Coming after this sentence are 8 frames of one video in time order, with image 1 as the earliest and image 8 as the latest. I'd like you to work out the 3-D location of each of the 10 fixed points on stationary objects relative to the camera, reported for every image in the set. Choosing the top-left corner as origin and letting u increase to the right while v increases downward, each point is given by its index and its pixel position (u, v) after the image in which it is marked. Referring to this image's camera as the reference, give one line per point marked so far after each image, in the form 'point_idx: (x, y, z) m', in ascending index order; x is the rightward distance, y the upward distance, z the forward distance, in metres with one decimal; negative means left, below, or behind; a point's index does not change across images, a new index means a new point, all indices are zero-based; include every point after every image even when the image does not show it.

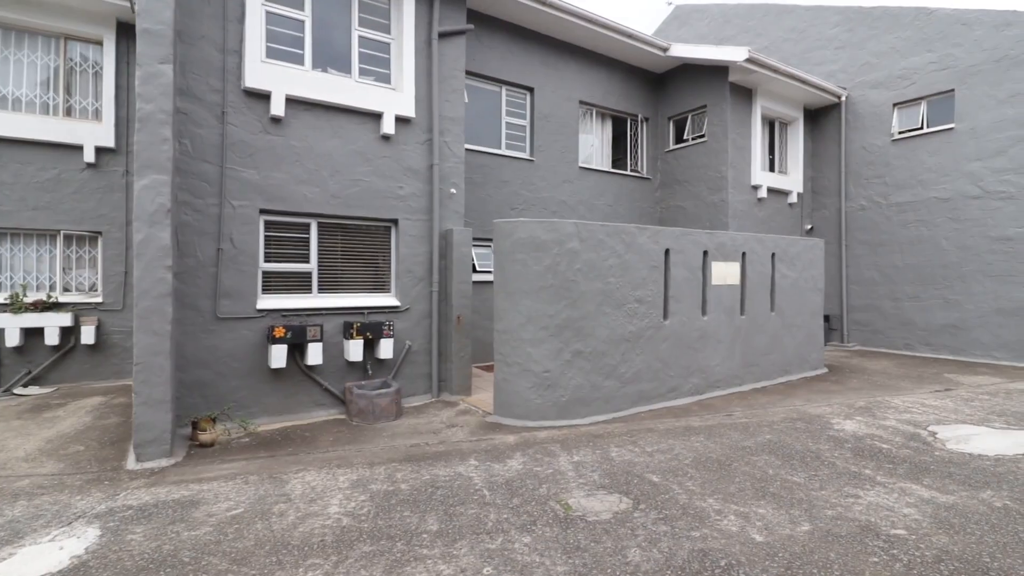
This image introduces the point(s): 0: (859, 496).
0: (+2.7, -1.6, +4.0) m
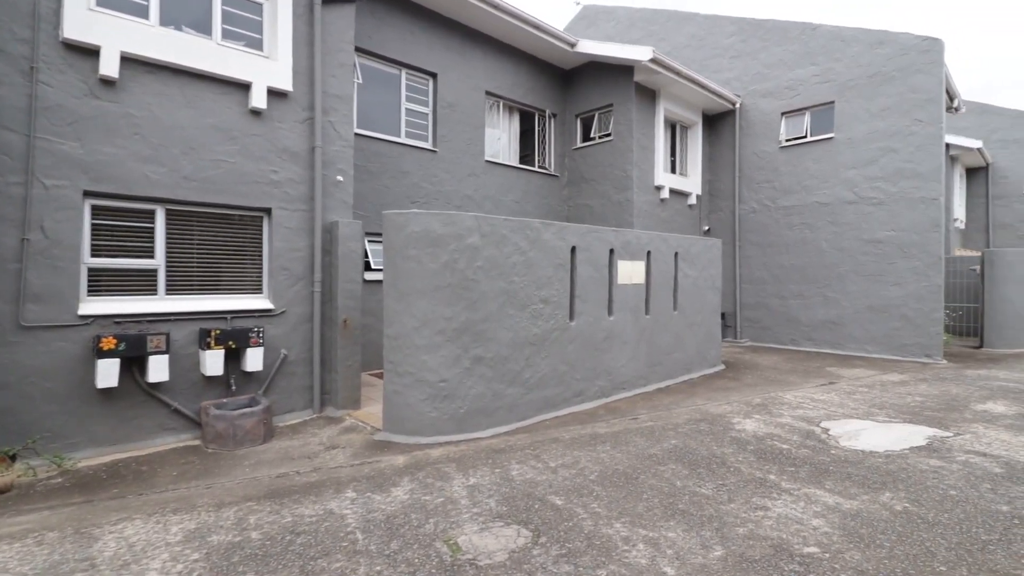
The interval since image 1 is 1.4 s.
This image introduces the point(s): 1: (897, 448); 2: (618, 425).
0: (+1.9, -1.6, +3.7) m
1: (+3.8, -1.6, +5.1) m
2: (+1.3, -1.7, +6.2) m
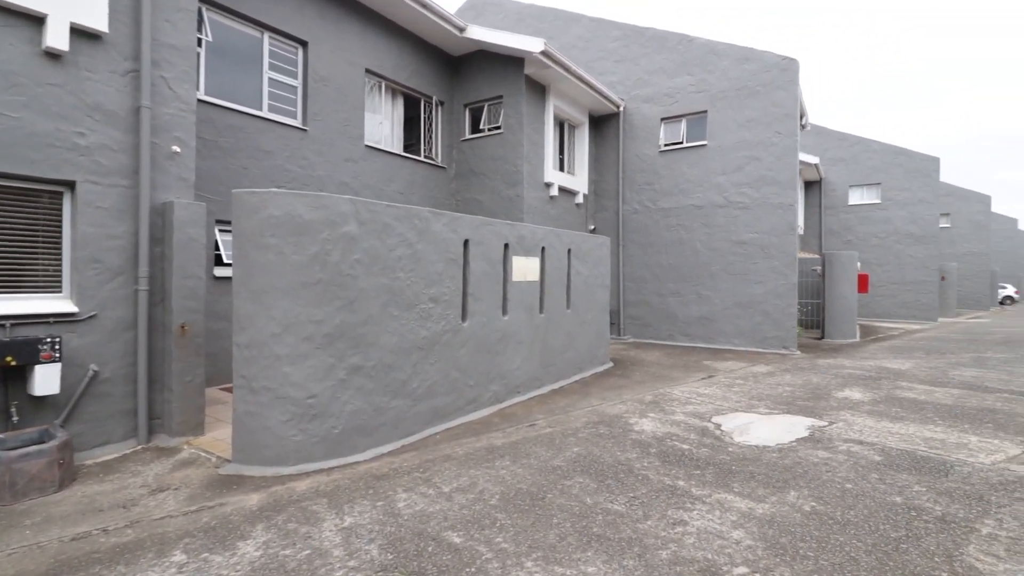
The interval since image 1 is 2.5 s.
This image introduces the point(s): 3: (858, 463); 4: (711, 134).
0: (+1.2, -1.6, +3.4) m
1: (+2.8, -1.5, +5.1) m
2: (0.0, -1.6, +5.7) m
3: (+3.0, -1.5, +4.5) m
4: (+4.5, +3.5, +11.6) m
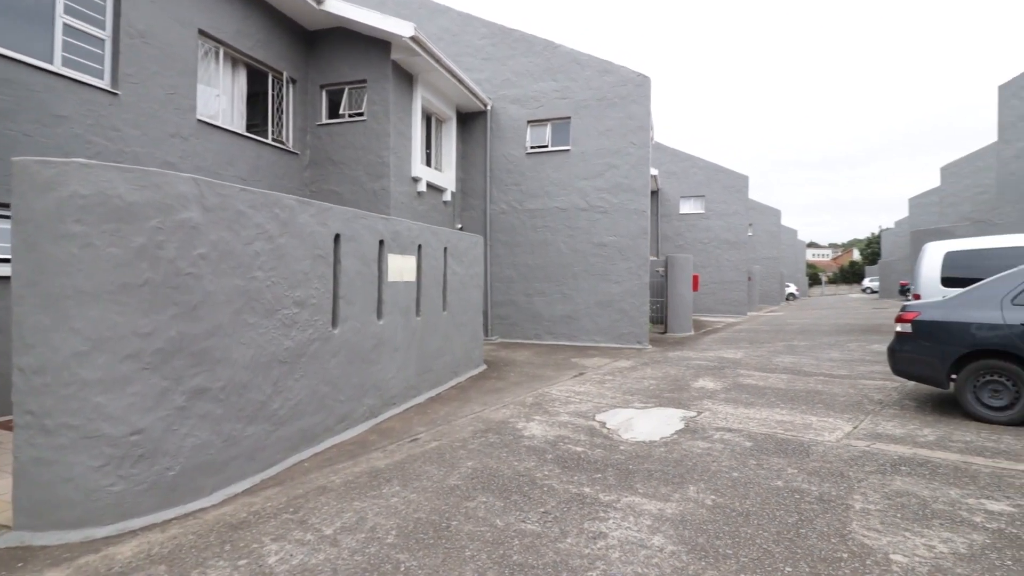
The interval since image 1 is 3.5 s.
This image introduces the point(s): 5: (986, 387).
0: (+0.6, -1.6, +3.2) m
1: (+1.6, -1.5, +5.3) m
2: (-1.1, -1.6, +5.1) m
3: (+2.1, -1.5, +4.8) m
4: (+1.5, +3.5, +12.1) m
5: (+4.7, -1.0, +5.0) m
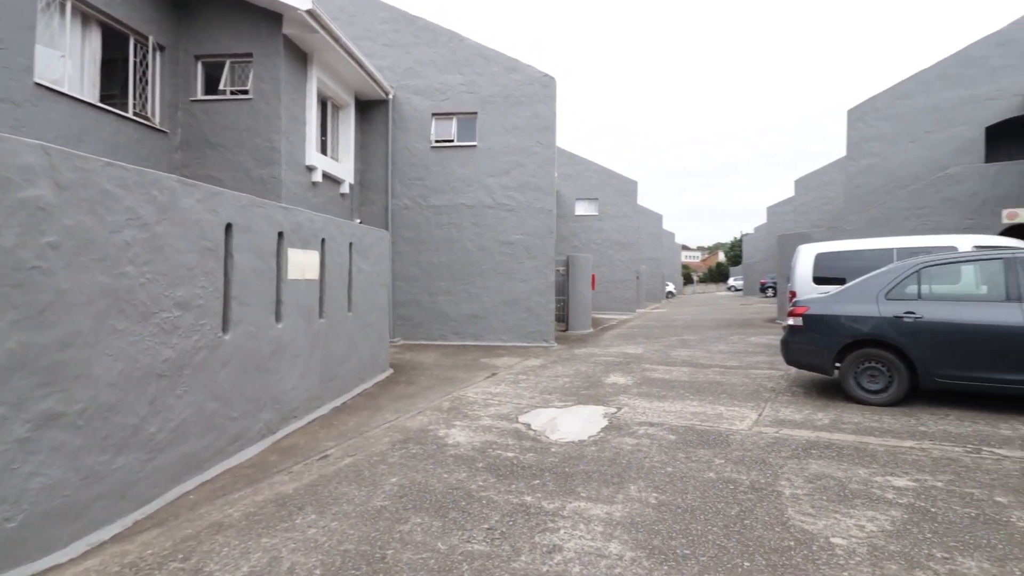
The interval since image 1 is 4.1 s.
0: (+0.3, -1.5, +3.0) m
1: (+0.9, -1.5, +5.3) m
2: (-1.8, -1.6, +4.5) m
3: (+1.4, -1.5, +4.8) m
4: (-0.8, +3.5, +11.9) m
5: (+3.9, -0.9, +5.6) m
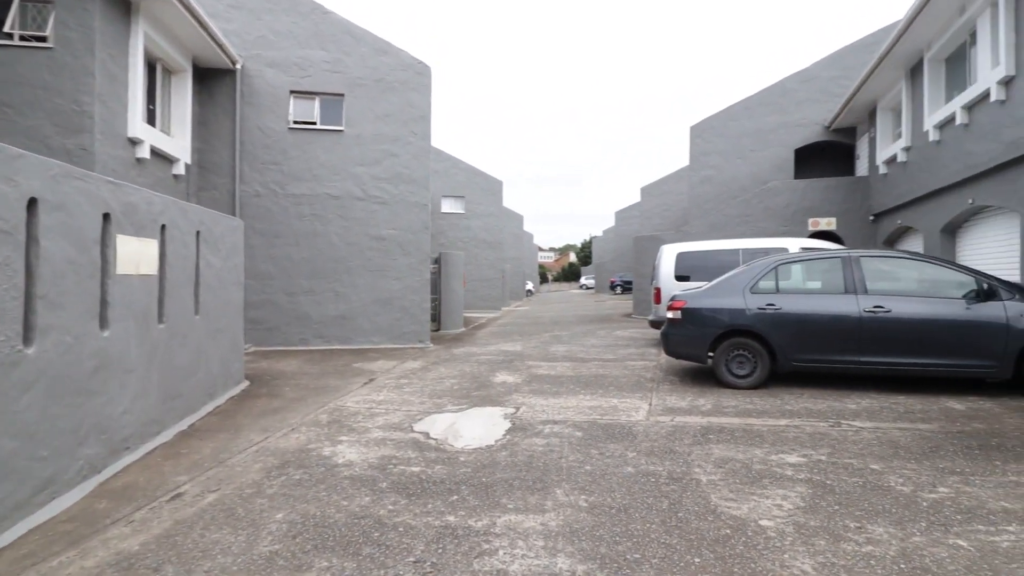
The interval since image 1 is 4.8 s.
0: (-0.1, -1.5, +2.7) m
1: (-0.1, -1.4, +5.1) m
2: (-2.5, -1.6, +3.5) m
3: (+0.5, -1.4, +4.7) m
4: (-3.5, +3.6, +10.9) m
5: (+2.7, -0.9, +6.2) m
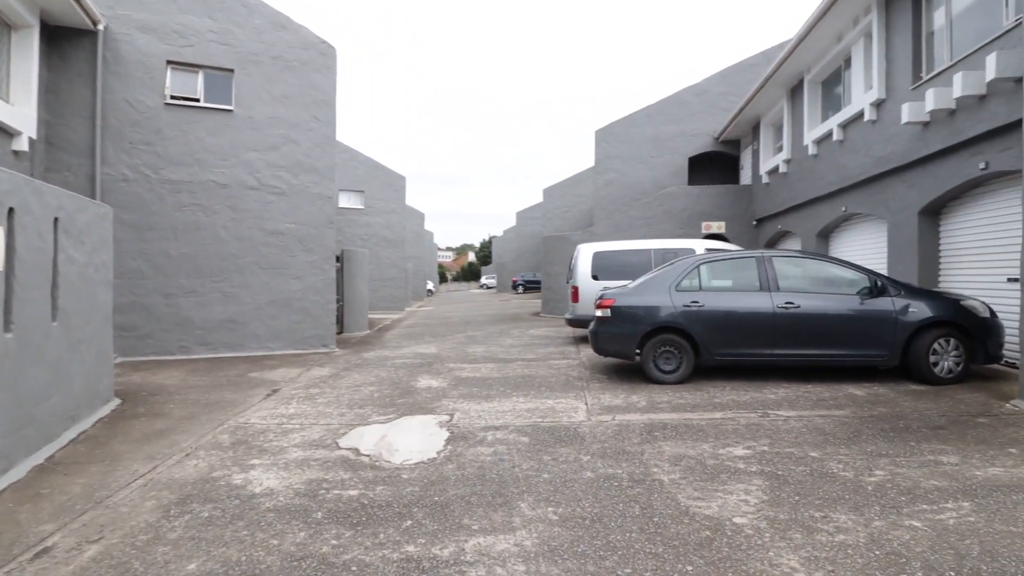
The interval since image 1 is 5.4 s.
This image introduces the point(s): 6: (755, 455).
0: (-0.1, -1.5, +2.4) m
1: (-0.7, -1.4, +4.7) m
2: (-2.6, -1.6, +2.7) m
3: (0.0, -1.4, +4.5) m
4: (-5.2, +3.6, +9.7) m
5: (+1.9, -0.8, +6.4) m
6: (+1.9, -1.3, +3.9) m
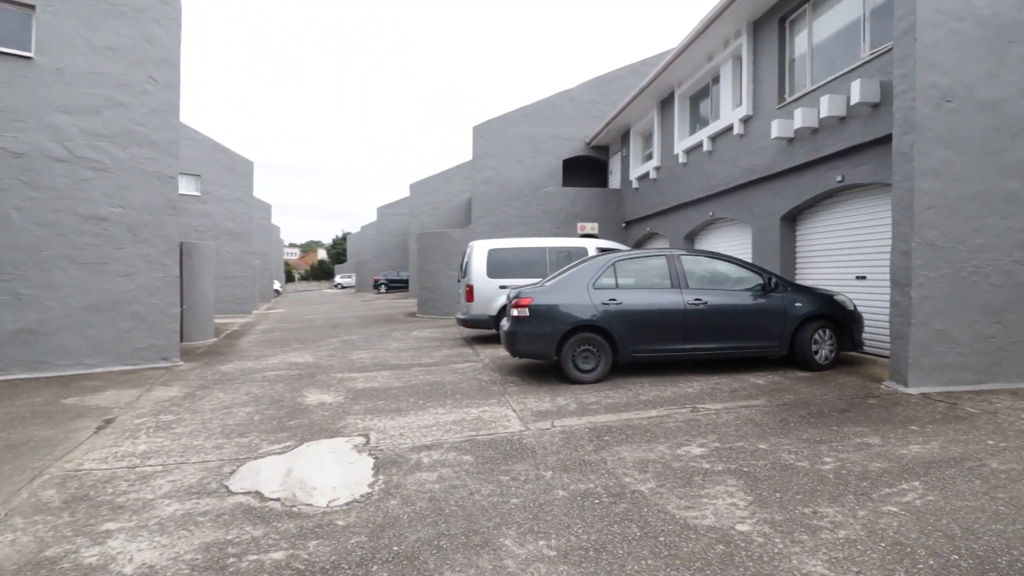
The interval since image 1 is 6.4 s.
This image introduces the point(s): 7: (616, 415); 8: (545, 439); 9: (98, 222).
0: (+0.1, -1.5, +1.9) m
1: (-1.1, -1.4, +3.9) m
2: (-2.4, -1.6, +1.4) m
3: (-0.4, -1.4, +3.9) m
4: (-6.9, +3.5, +7.4) m
5: (+0.8, -0.8, +6.3) m
6: (+1.5, -1.3, +3.9) m
7: (+1.0, -1.2, +5.0) m
8: (+0.3, -1.3, +4.5) m
9: (-6.4, +1.0, +8.0) m
